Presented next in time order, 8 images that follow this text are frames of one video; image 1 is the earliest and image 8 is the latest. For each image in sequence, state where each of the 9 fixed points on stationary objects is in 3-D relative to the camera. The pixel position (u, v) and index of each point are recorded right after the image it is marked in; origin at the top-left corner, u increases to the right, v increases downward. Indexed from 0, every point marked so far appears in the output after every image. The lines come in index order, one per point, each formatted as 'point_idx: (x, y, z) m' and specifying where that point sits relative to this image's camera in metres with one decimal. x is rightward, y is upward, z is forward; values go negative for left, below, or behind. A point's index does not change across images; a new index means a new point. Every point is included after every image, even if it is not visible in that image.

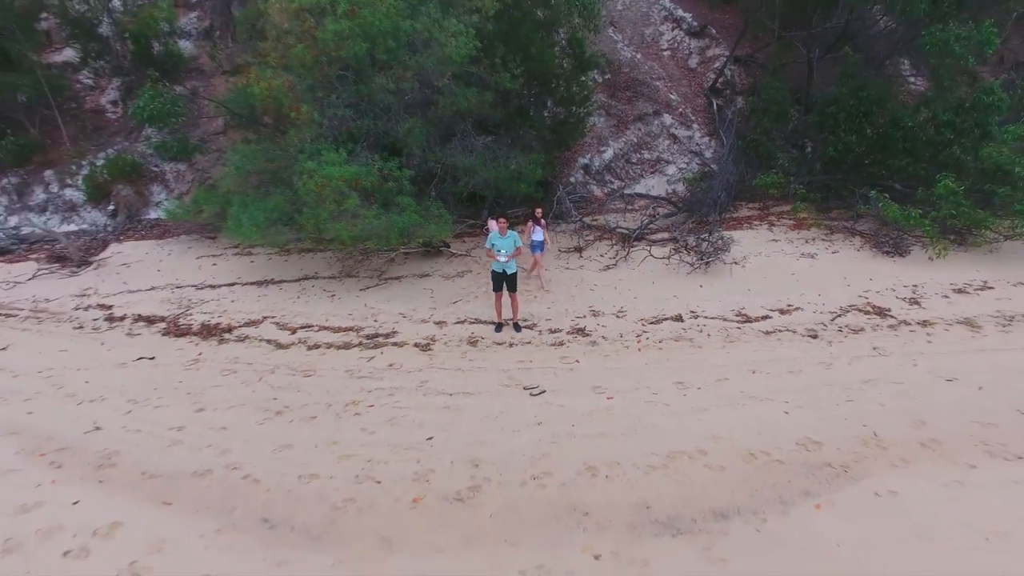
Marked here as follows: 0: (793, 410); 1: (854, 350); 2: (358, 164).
0: (+2.0, -0.8, +4.4) m
1: (+2.9, -0.5, +5.3) m
2: (-1.7, +1.4, +7.1) m
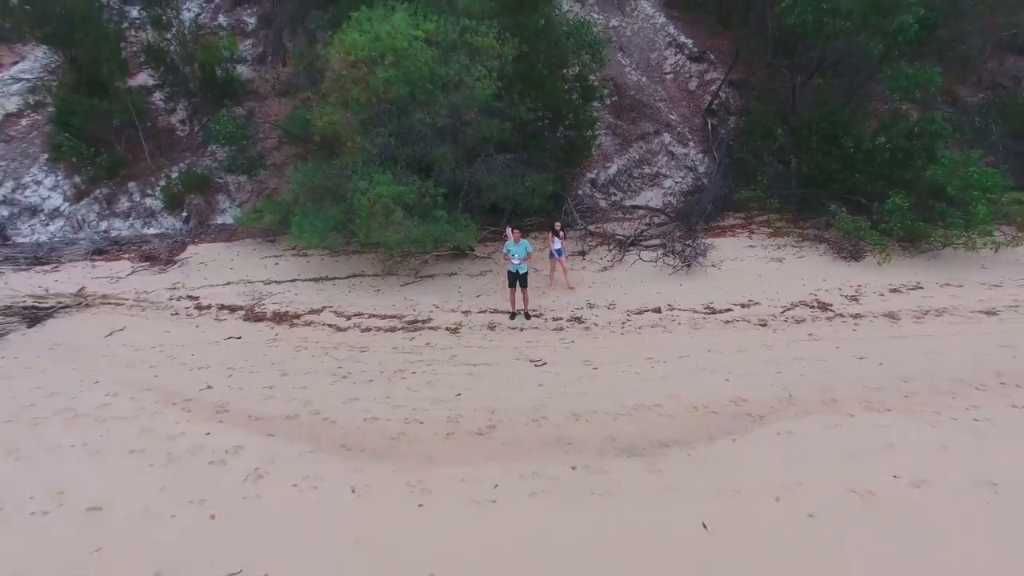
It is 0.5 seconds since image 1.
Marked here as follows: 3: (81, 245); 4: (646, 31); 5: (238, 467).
0: (+2.1, -0.8, +5.9) m
1: (+3.0, -0.5, +6.7) m
2: (-1.5, +1.4, +8.7) m
3: (-7.5, +0.7, +11.1) m
4: (+3.0, +5.8, +14.3) m
5: (-2.2, -1.4, +5.1) m
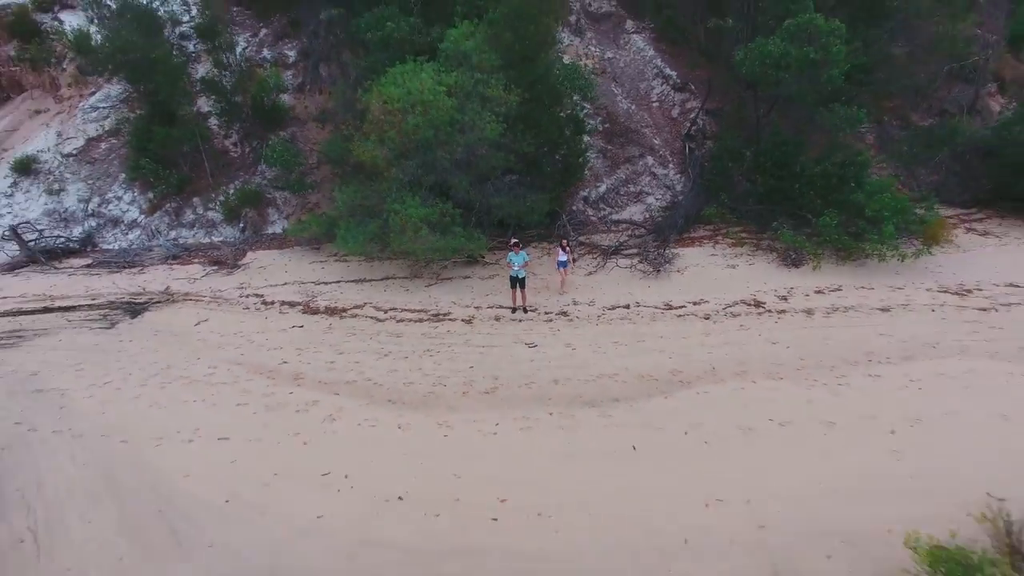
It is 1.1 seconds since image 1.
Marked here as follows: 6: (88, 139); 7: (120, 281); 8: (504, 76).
0: (+2.1, -0.8, +8.0) m
1: (+3.0, -0.5, +8.8) m
2: (-1.5, +1.4, +10.9) m
3: (-7.4, +0.8, +13.4) m
4: (+3.2, +5.8, +16.4) m
5: (-2.2, -1.4, +7.3) m
6: (-10.4, +3.7, +15.7) m
7: (-7.5, +0.2, +12.1) m
8: (-0.2, +3.7, +11.2) m
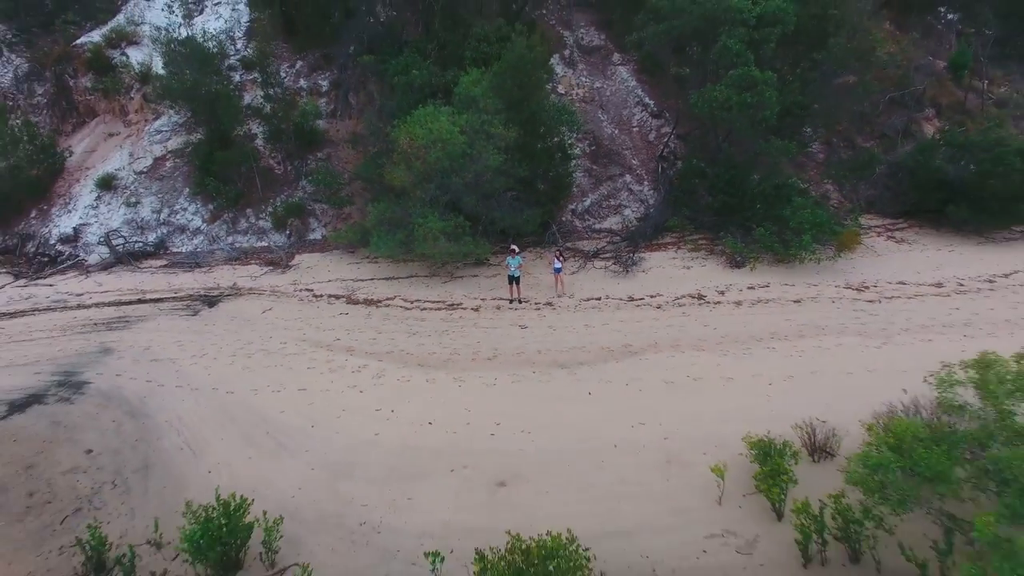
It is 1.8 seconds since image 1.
0: (+2.0, -0.8, +10.8) m
1: (+3.0, -0.4, +11.6) m
2: (-1.5, +1.5, +13.7) m
3: (-7.4, +0.9, +16.3) m
4: (+3.2, +5.9, +19.1) m
5: (-2.3, -1.4, +10.2) m
6: (-10.3, +3.8, +18.6) m
7: (-7.5, +0.3, +15.0) m
8: (-0.2, +3.8, +14.0) m
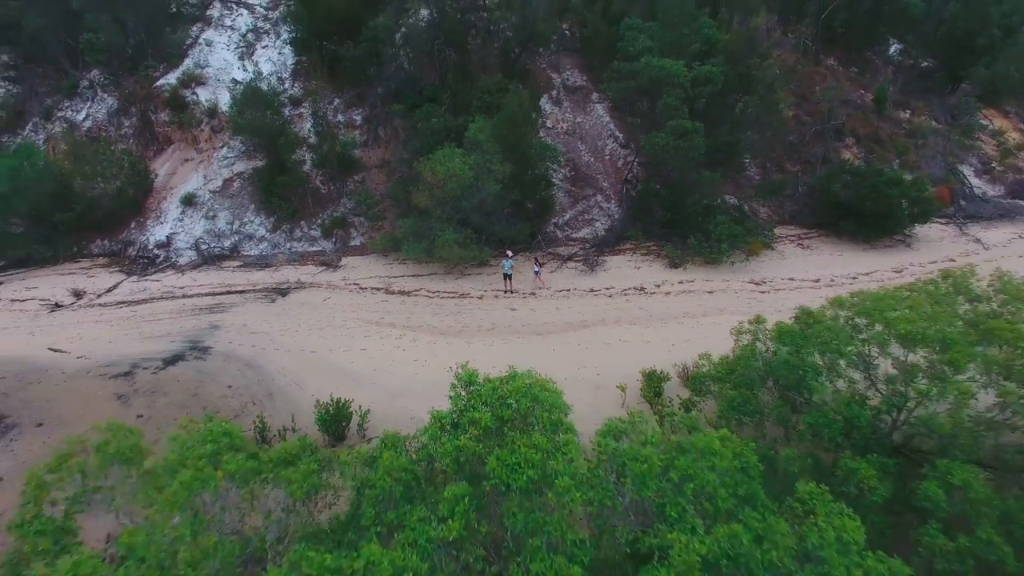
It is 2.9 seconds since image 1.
0: (+1.9, -0.6, +15.4) m
1: (+2.8, -0.3, +16.3) m
2: (-1.7, +1.7, +18.4) m
3: (-7.5, +1.0, +21.1) m
4: (+3.2, +6.0, +23.8) m
5: (-2.5, -1.2, +14.9) m
6: (-10.4, +4.0, +23.4) m
7: (-7.6, +0.4, +19.7) m
8: (-0.3, +4.0, +18.7) m
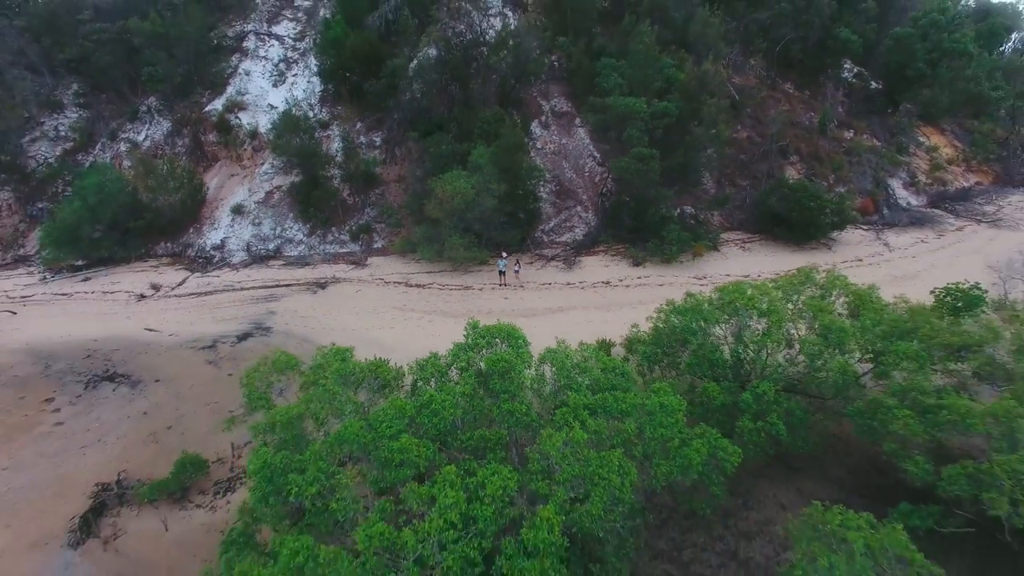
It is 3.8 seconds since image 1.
0: (+1.6, -0.4, +19.9) m
1: (+2.6, -0.1, +20.7) m
2: (-1.9, +1.9, +22.9) m
3: (-7.7, +1.2, +25.5) m
4: (+3.0, +6.2, +28.2) m
5: (-2.7, -1.0, +19.3) m
6: (-10.6, +4.2, +27.8) m
7: (-7.8, +0.6, +24.2) m
8: (-0.5, +4.2, +23.2) m
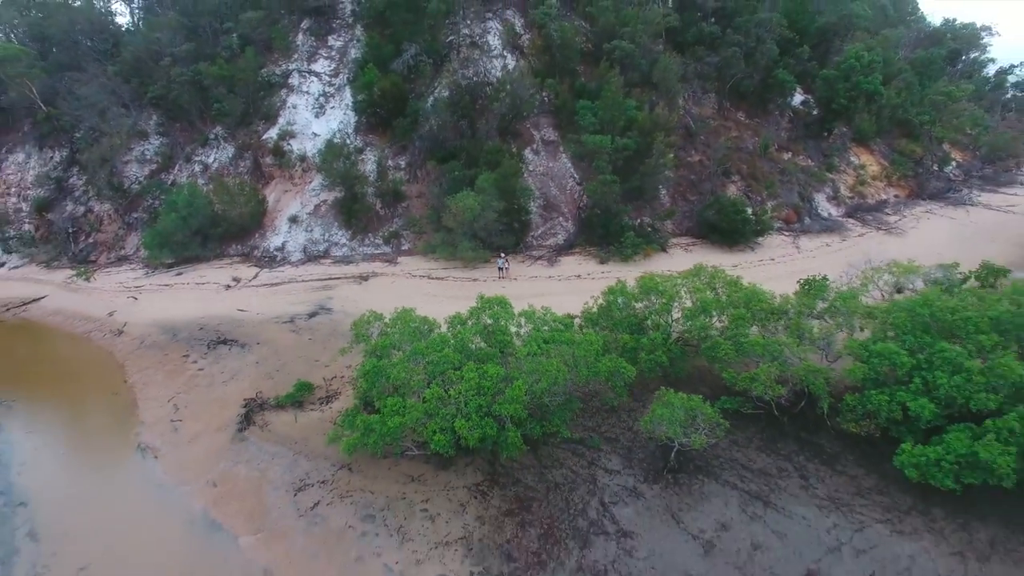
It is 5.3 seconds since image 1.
0: (+1.5, -0.1, +27.0) m
1: (+2.4, +0.3, +27.8) m
2: (-2.0, +2.2, +30.0) m
3: (-7.9, +1.6, +32.7) m
4: (+2.8, +6.6, +35.3) m
5: (-2.9, -0.7, +26.5) m
6: (-10.8, +4.6, +35.0) m
7: (-8.0, +1.0, +31.4) m
8: (-0.7, +4.5, +30.3) m
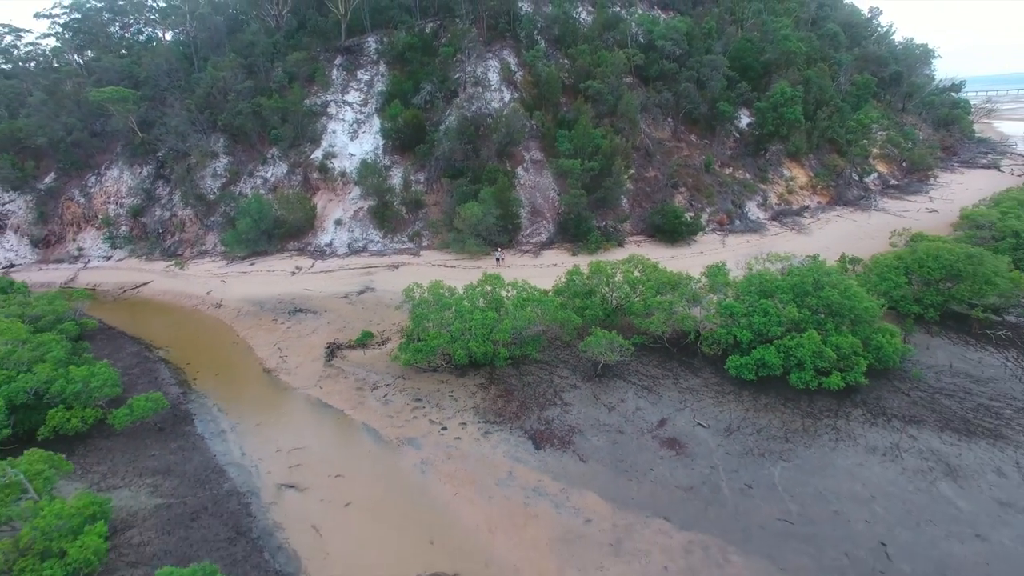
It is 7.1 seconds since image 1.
0: (+1.1, +0.7, +36.6) m
1: (+2.1, +1.1, +37.5) m
2: (-2.4, +3.0, +39.6) m
3: (-8.2, +2.4, +42.3) m
4: (+2.5, +7.4, +44.9) m
5: (-3.2, +0.2, +36.1) m
6: (-11.1, +5.4, +44.6) m
7: (-8.3, +1.8, +41.0) m
8: (-1.0, +5.4, +39.9) m
